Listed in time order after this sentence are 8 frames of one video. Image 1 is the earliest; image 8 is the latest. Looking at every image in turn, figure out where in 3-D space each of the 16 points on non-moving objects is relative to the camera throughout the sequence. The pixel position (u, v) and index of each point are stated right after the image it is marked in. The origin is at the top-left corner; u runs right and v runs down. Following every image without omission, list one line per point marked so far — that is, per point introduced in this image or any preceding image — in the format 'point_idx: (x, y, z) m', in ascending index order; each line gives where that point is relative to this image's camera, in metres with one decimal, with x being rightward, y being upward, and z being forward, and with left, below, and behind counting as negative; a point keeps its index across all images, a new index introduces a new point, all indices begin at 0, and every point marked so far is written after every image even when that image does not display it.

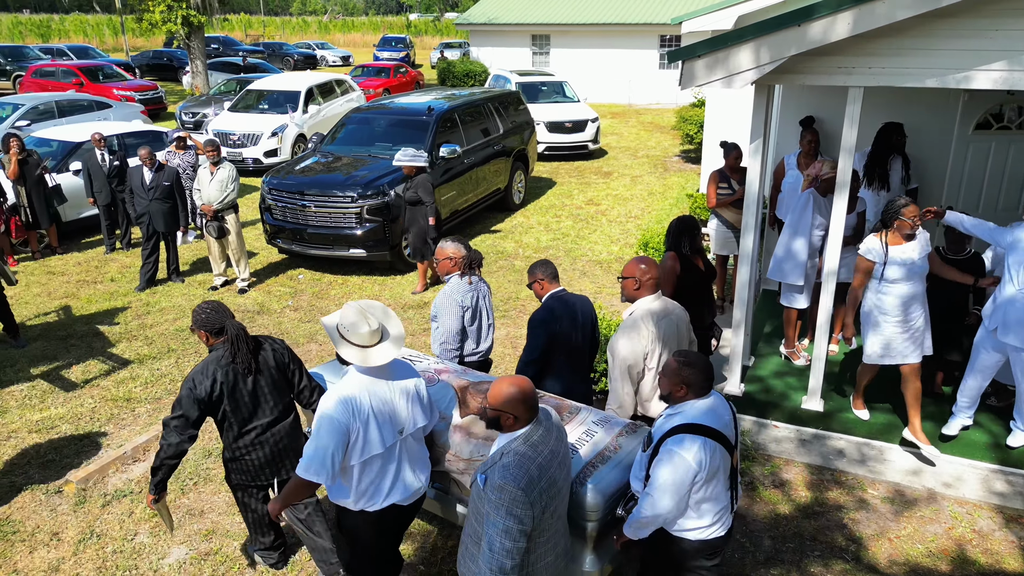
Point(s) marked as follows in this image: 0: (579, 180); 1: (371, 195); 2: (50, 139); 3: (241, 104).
0: (+1.2, +2.0, +13.7) m
1: (-1.6, +1.1, +8.5) m
2: (-6.3, +2.0, +10.3) m
3: (-5.3, +3.7, +14.8) m
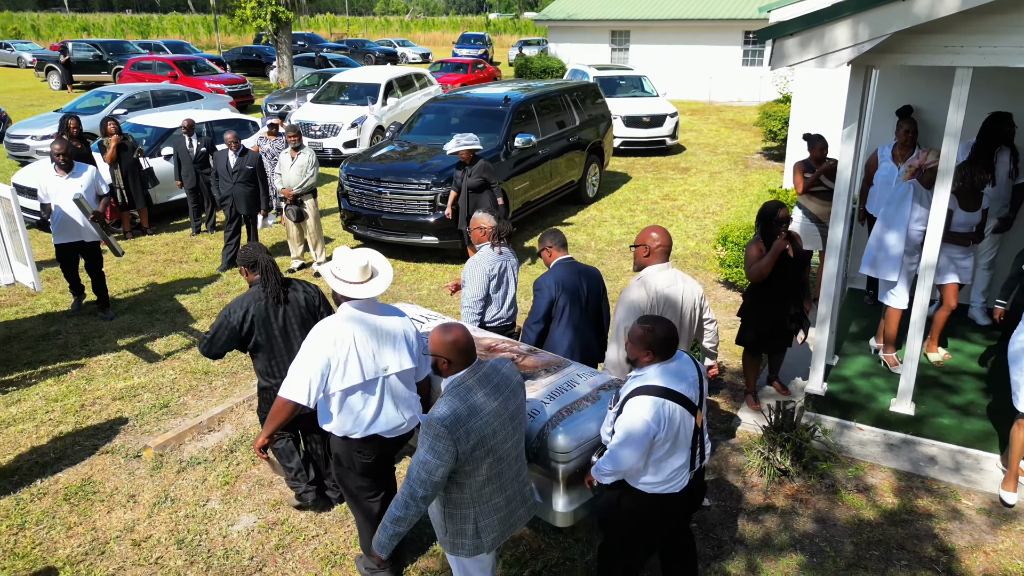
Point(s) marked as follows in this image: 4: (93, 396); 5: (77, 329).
0: (+2.6, +2.0, +13.4) m
1: (-0.8, +1.2, +8.5) m
2: (-5.3, +2.3, +10.7) m
3: (-3.8, +3.9, +15.2) m
4: (-3.2, -0.8, +5.7) m
5: (-4.1, -0.4, +7.0) m
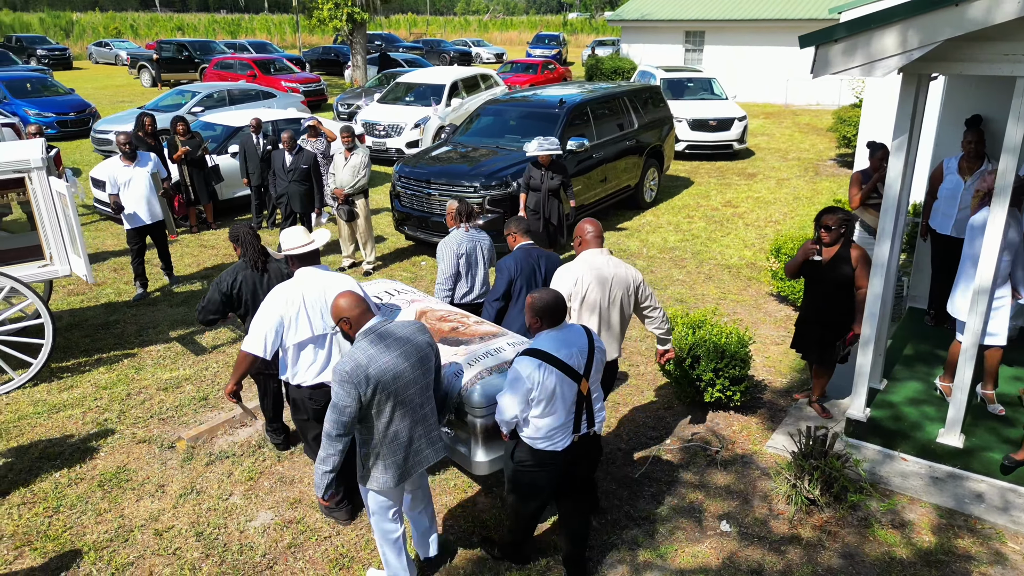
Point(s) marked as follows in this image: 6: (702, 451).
0: (+3.6, +1.9, +13.1) m
1: (-0.2, +1.2, +8.5) m
2: (-4.4, +2.5, +11.1) m
3: (-2.5, +4.0, +15.4) m
4: (-3.0, -0.8, +6.0) m
5: (-3.7, -0.3, +7.3) m
6: (+1.3, -1.1, +5.0) m
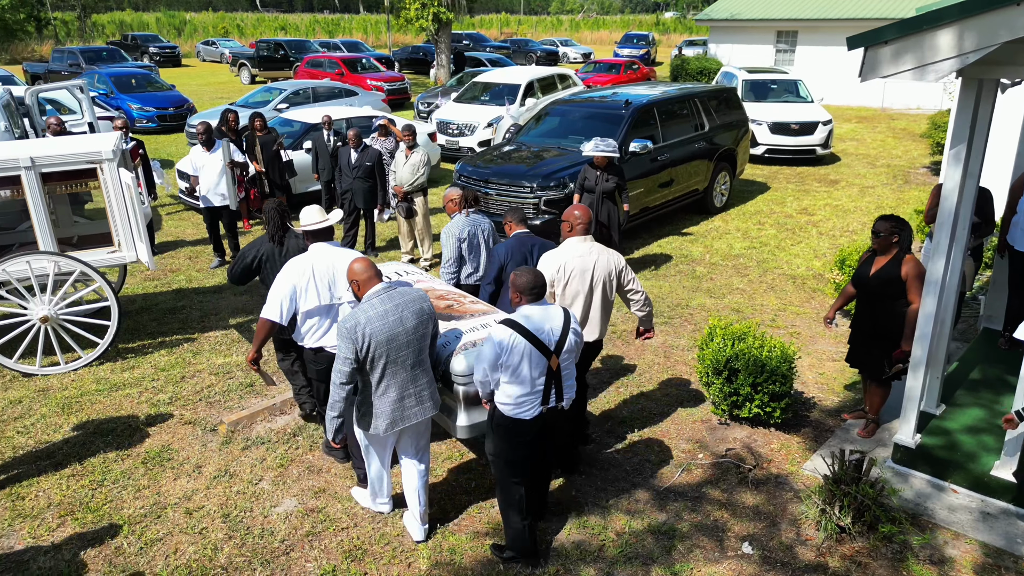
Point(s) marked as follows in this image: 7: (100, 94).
0: (+4.8, +1.7, +12.6) m
1: (+0.4, +1.1, +8.5) m
2: (-3.4, +2.6, +11.6) m
3: (-0.9, +4.0, +15.6) m
4: (-2.7, -0.7, +6.2) m
5: (-3.2, -0.2, +7.7) m
6: (+1.4, -1.2, +4.8) m
7: (-10.1, +4.8, +18.4) m
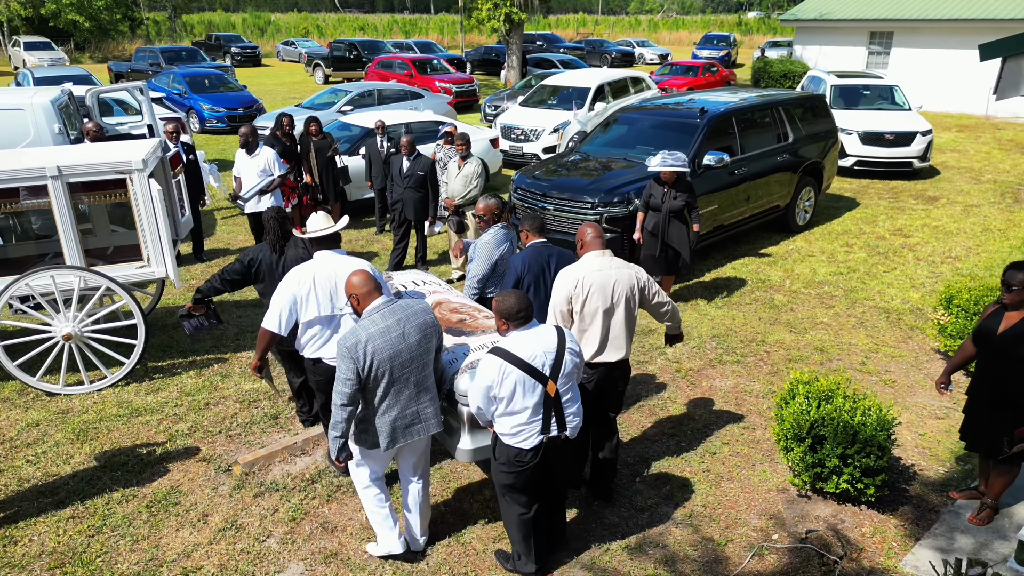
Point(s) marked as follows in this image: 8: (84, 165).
0: (+5.8, +1.3, +11.4) m
1: (+1.1, +0.9, +7.7) m
2: (-2.4, +2.5, +11.2) m
3: (+0.4, +3.8, +15.0) m
4: (-2.3, -0.8, +5.8) m
5: (-2.7, -0.3, +7.3) m
6: (+1.6, -1.4, +4.0) m
7: (-8.4, +4.8, +18.6) m
8: (-3.2, +0.9, +5.5) m
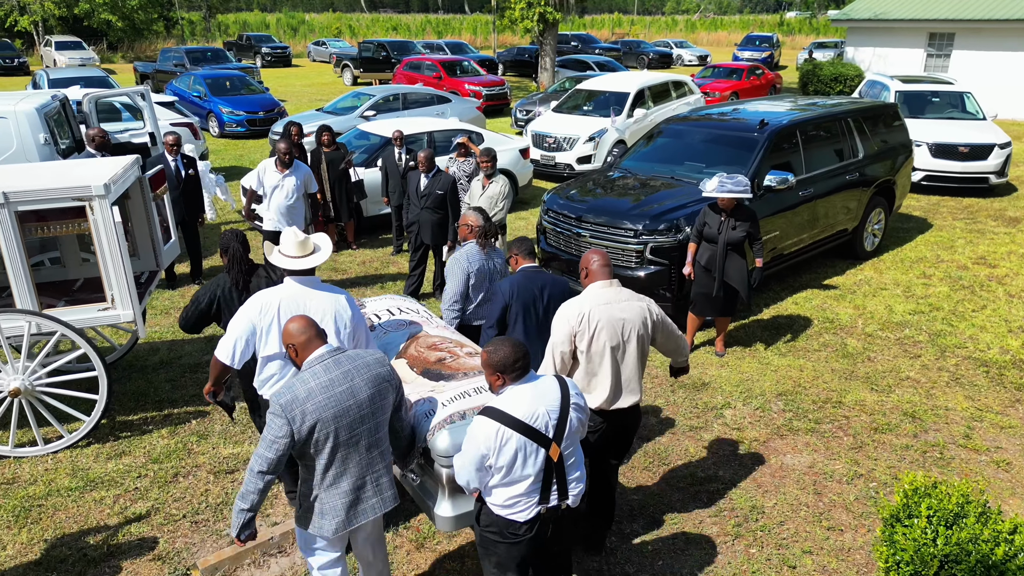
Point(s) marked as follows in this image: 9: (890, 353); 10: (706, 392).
0: (+6.2, +0.9, +10.2) m
1: (+1.3, +0.5, +6.7) m
2: (-2.0, +2.1, +10.3) m
3: (+1.1, +3.4, +13.9) m
4: (-2.1, -1.2, +4.9) m
5: (-2.4, -0.6, +6.4) m
6: (+1.7, -1.8, +2.9) m
7: (-7.6, +4.6, +18.0) m
8: (-3.0, +0.6, +4.6) m
9: (+3.3, -0.6, +6.5) m
10: (+1.5, -0.8, +5.8) m
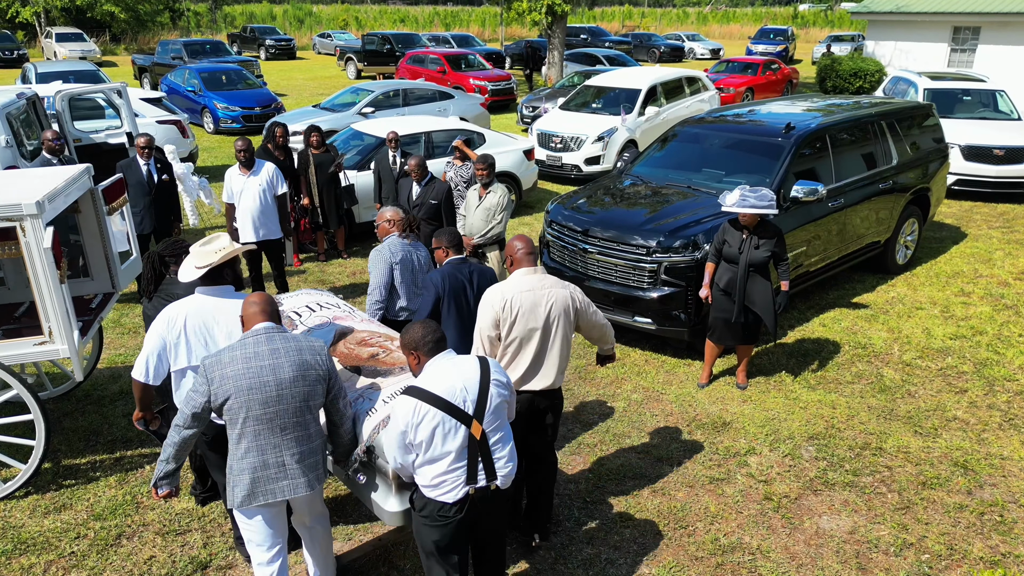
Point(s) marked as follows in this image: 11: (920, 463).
0: (+6.3, +0.7, +9.5) m
1: (+1.3, +0.3, +6.0) m
2: (-1.9, +2.0, +9.6) m
3: (+1.1, +3.3, +13.2) m
4: (-2.2, -1.3, +4.3) m
5: (-2.4, -0.8, +5.8) m
6: (+1.7, -2.0, +2.3) m
7: (-7.5, +4.6, +17.4) m
8: (-3.0, +0.4, +4.0) m
9: (+3.3, -0.8, +5.8) m
10: (+1.5, -1.0, +5.2) m
11: (+2.6, -1.1, +4.9) m
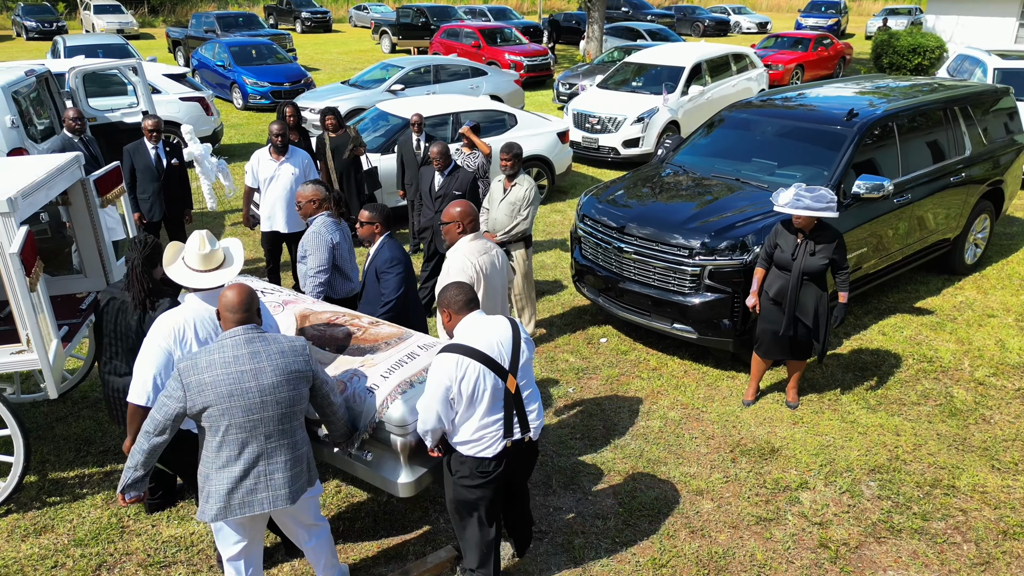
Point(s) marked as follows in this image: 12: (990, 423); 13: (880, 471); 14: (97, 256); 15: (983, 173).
0: (+6.6, +0.6, +8.6) m
1: (+1.5, +0.3, +5.4) m
2: (-1.5, +2.1, +9.1) m
3: (+1.7, +3.5, +12.5) m
4: (-2.1, -1.4, +3.9) m
5: (-2.3, -0.8, +5.4) m
6: (+1.6, -2.2, +1.8) m
7: (-6.7, +5.1, +17.0) m
8: (-2.9, +0.4, +3.6) m
9: (+3.4, -0.9, +5.2) m
10: (+1.6, -1.1, +4.6) m
11: (+2.8, -1.2, +4.2) m
12: (+3.2, -0.9, +5.0) m
13: (+2.2, -1.1, +4.5) m
14: (-2.7, +0.2, +4.9) m
15: (+4.6, +1.1, +7.3) m
